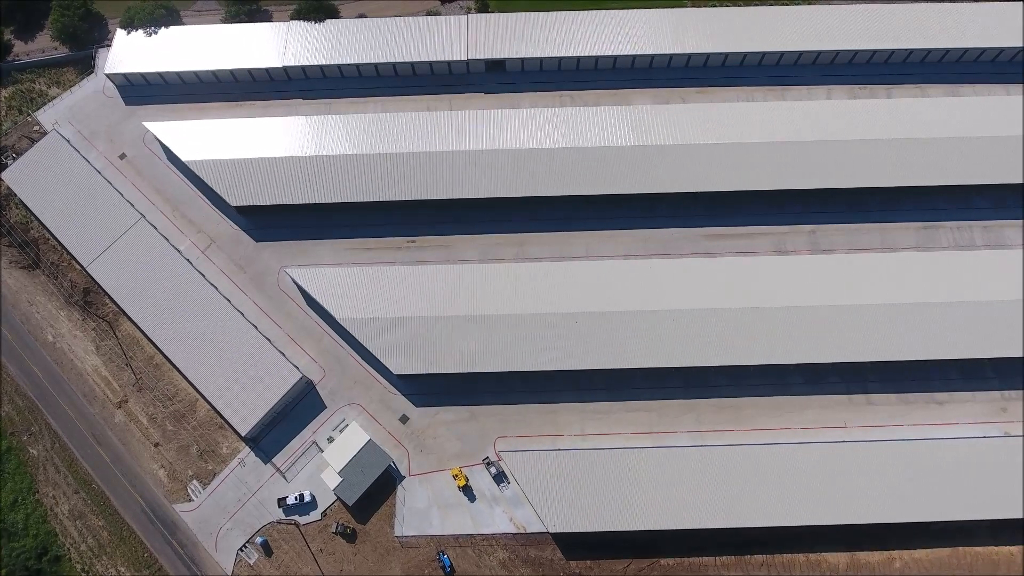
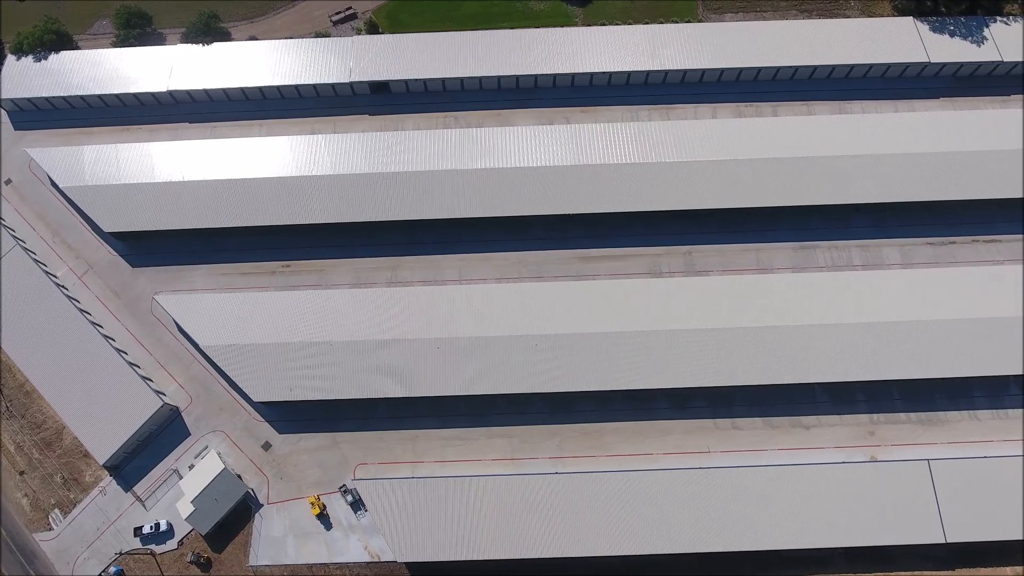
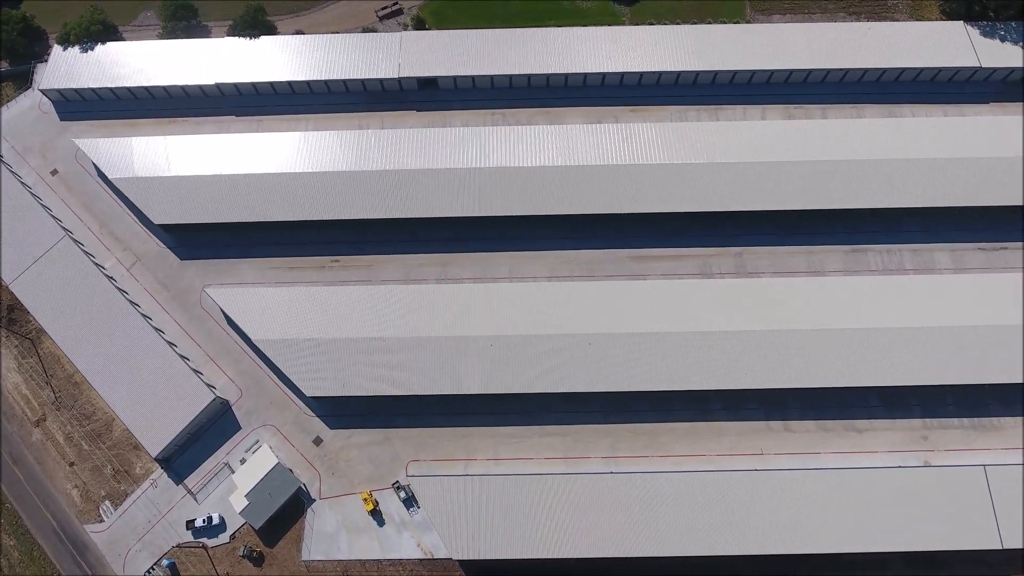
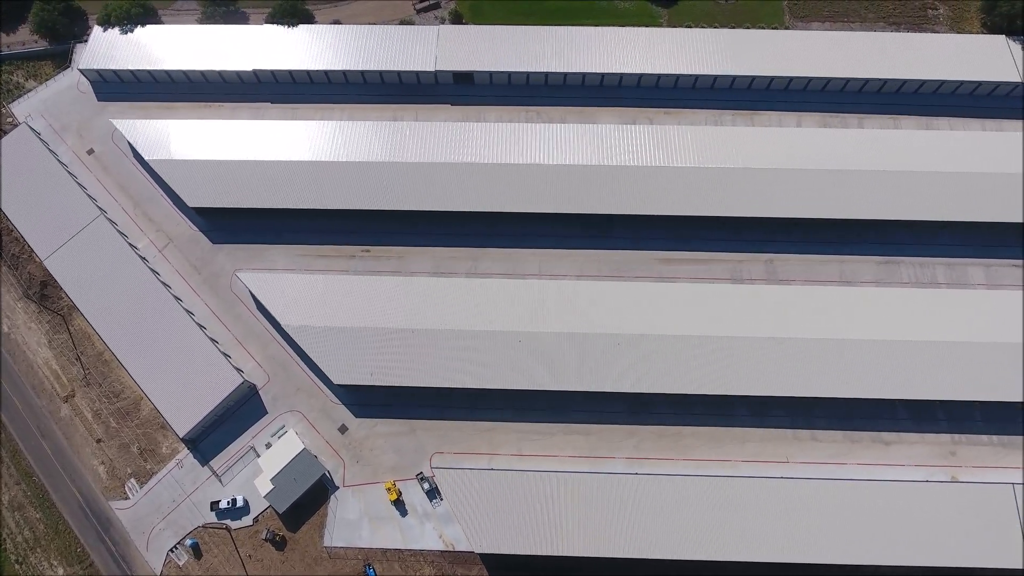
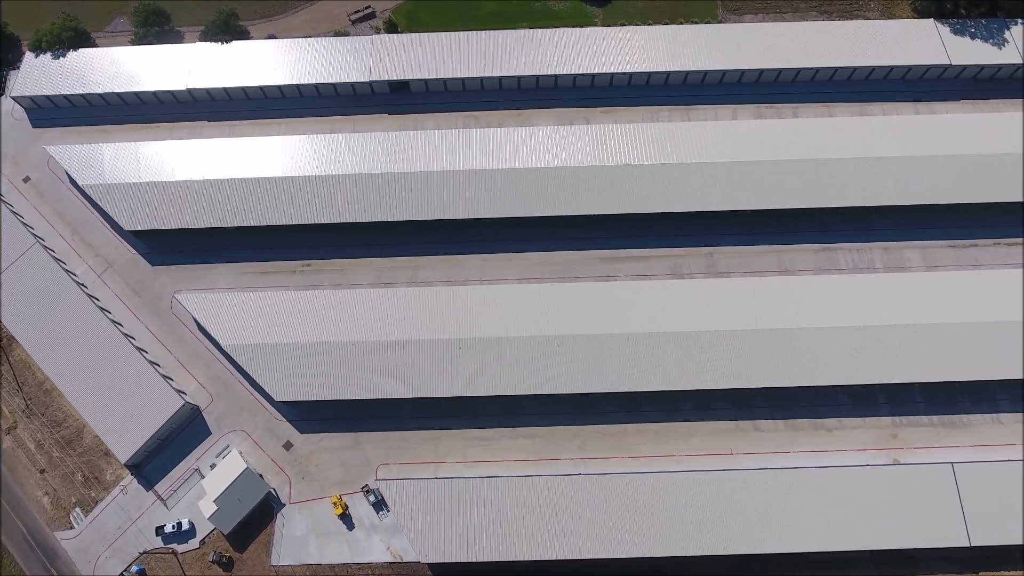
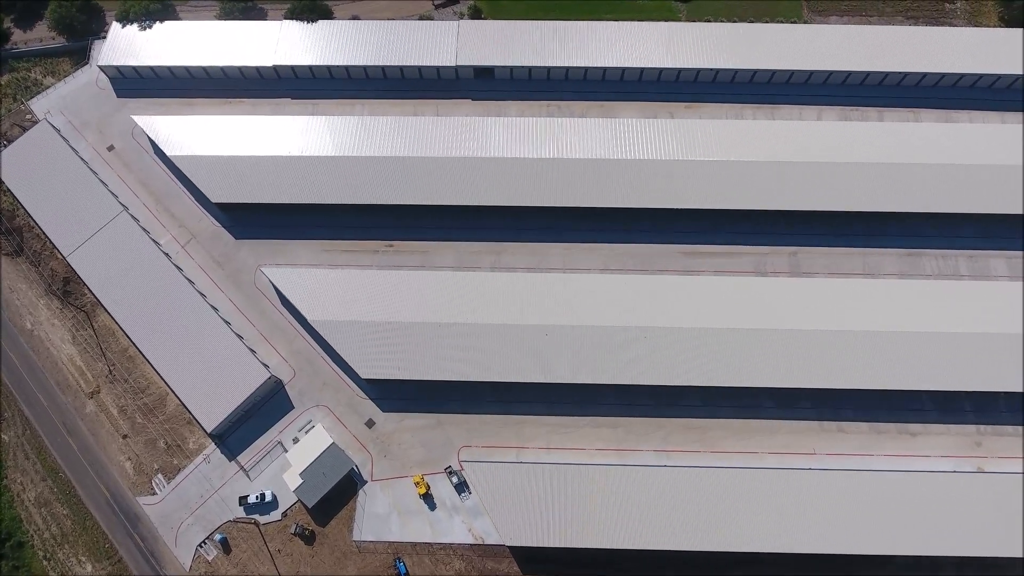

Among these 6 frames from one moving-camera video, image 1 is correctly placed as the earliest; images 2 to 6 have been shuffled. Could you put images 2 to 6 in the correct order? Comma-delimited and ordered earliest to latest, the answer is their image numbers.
6, 4, 3, 5, 2
